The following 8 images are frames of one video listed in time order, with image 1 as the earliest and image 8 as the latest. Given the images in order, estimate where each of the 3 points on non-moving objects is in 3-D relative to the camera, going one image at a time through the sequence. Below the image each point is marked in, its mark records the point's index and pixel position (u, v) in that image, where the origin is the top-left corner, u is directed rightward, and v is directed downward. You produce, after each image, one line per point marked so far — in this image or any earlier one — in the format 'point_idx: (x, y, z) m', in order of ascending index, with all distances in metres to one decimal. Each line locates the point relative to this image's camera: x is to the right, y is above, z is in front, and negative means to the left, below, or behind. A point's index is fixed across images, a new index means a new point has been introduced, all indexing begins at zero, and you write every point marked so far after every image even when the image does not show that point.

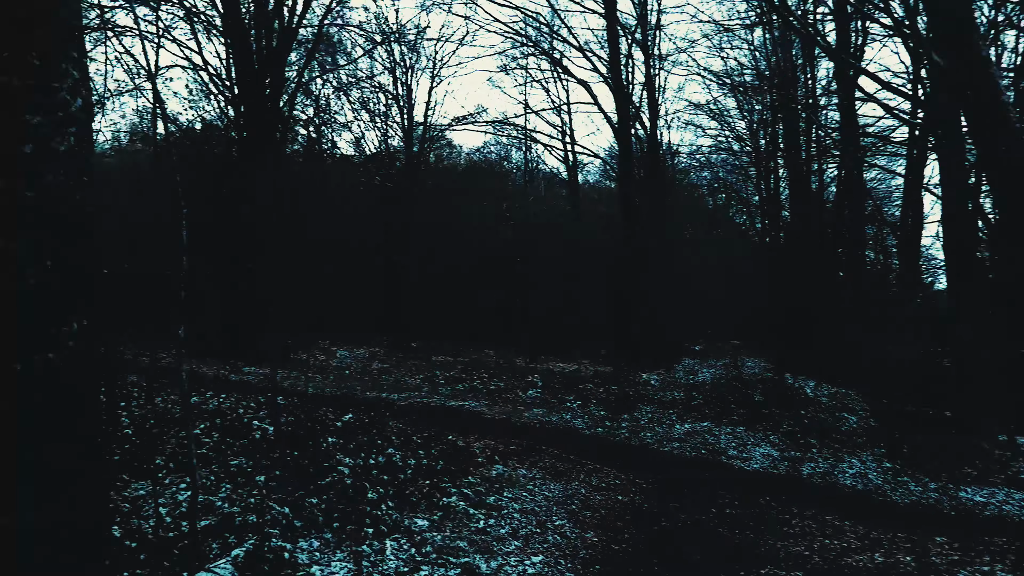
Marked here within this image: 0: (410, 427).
0: (-1.5, -2.1, +12.3) m
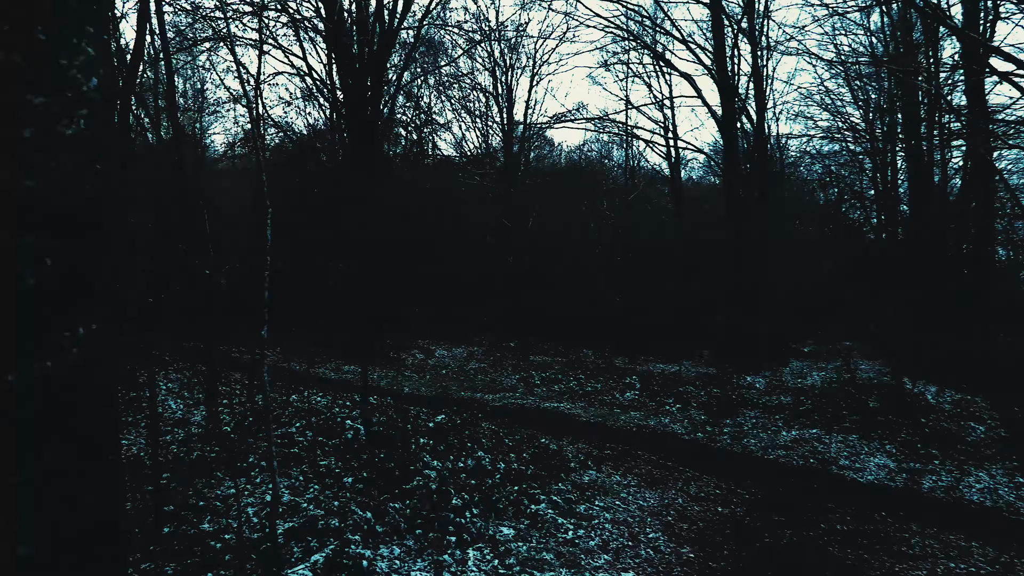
0: (-0.1, -2.1, +12.1) m
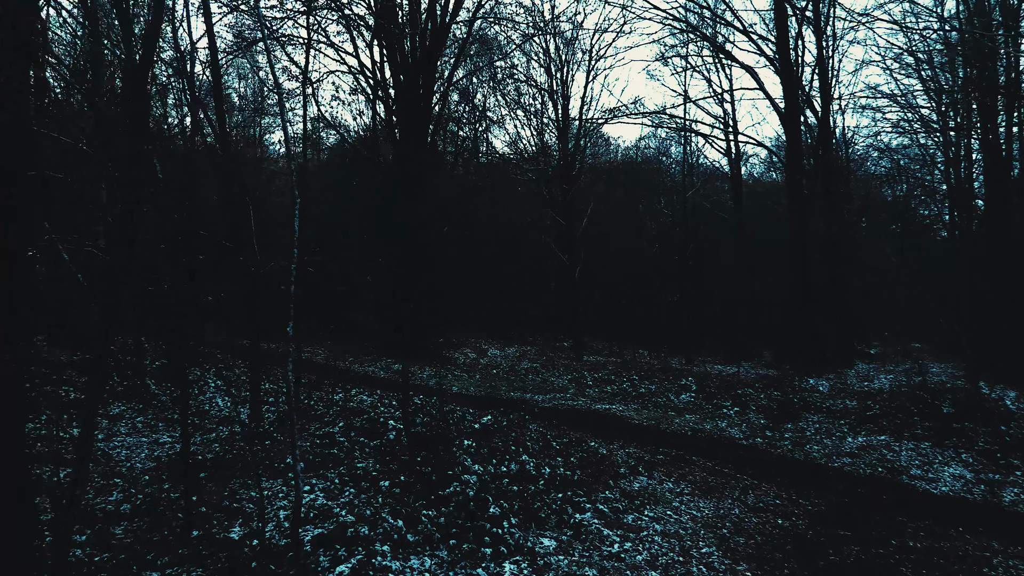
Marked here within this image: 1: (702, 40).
0: (+0.6, -2.1, +11.7) m
1: (+4.7, +6.1, +19.9) m
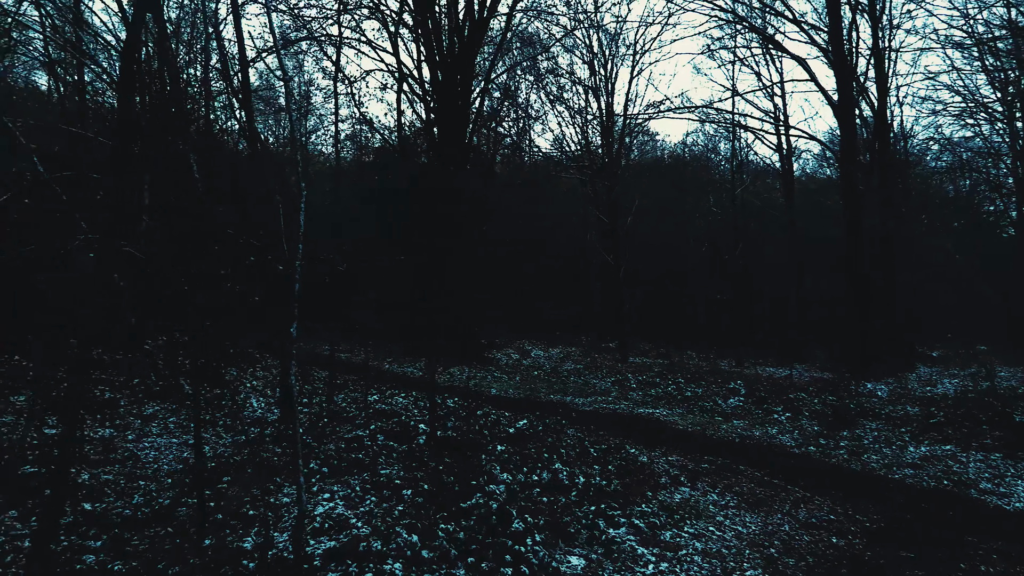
0: (+1.1, -2.1, +11.2) m
1: (+5.7, +6.1, +19.1) m
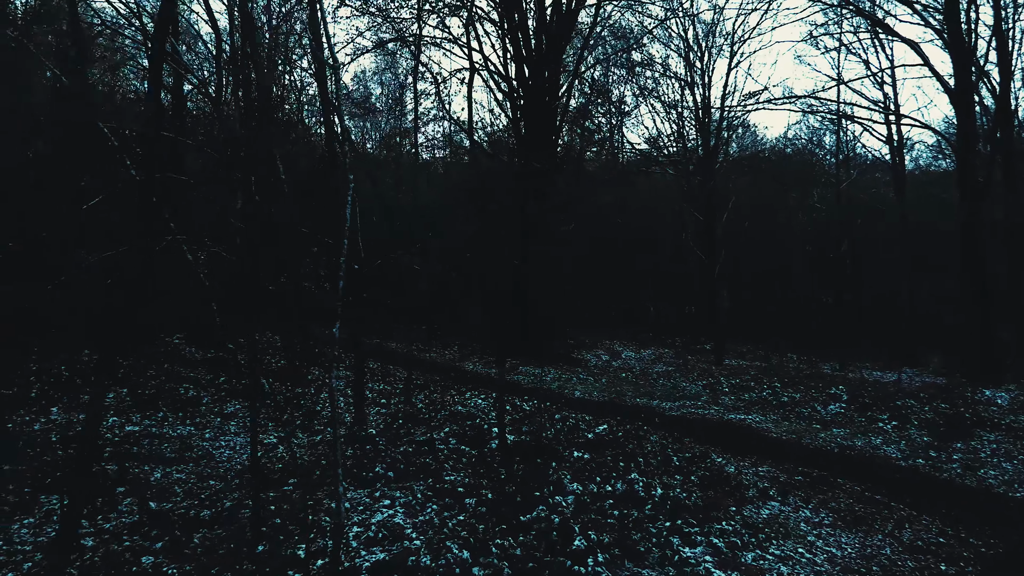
0: (+2.1, -2.0, +10.5) m
1: (+7.6, +6.1, +17.9) m
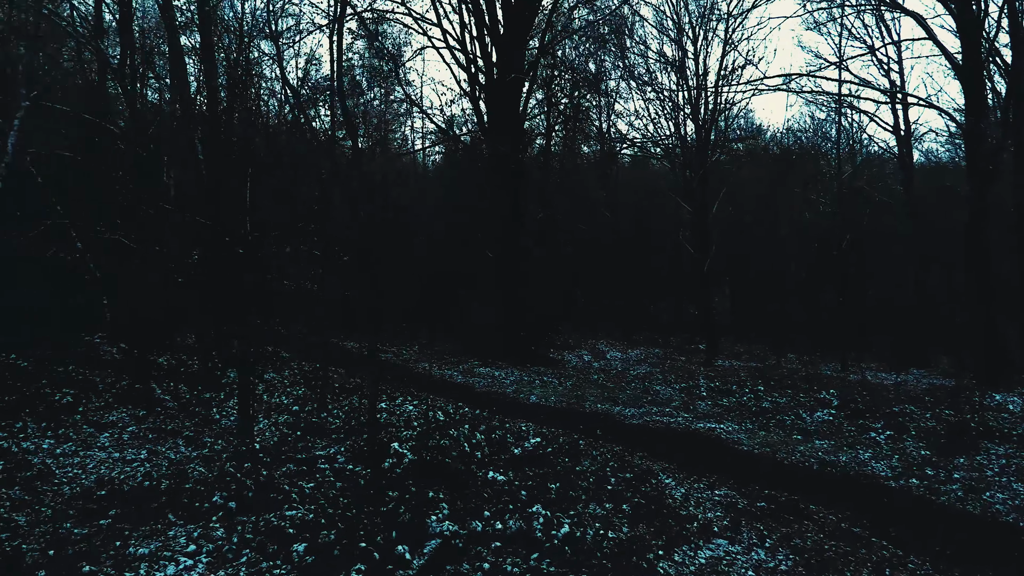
0: (+1.1, -1.9, +8.8) m
1: (+6.7, +6.3, +16.1) m
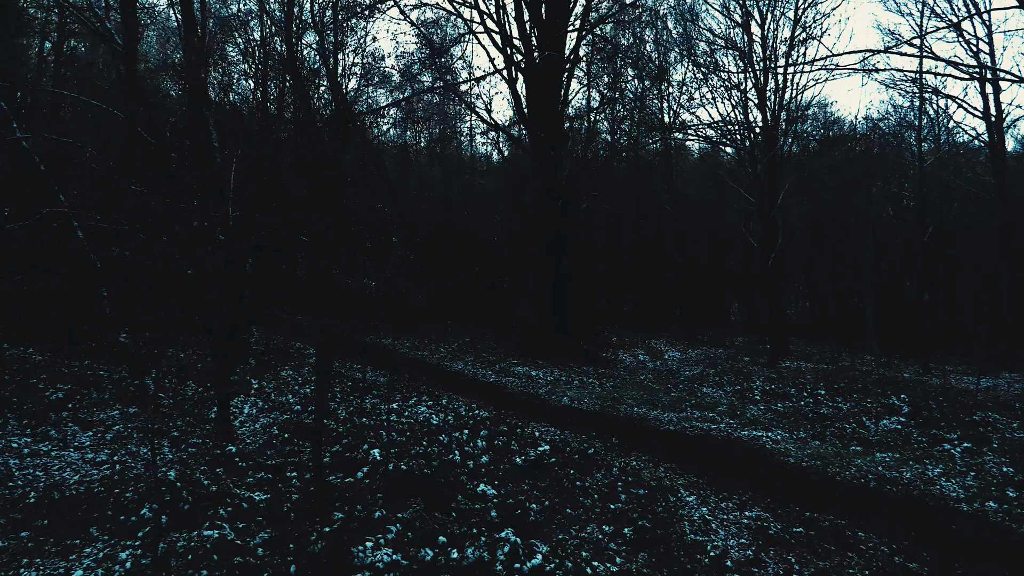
0: (+1.1, -1.8, +7.7) m
1: (+7.3, +6.4, +14.5) m
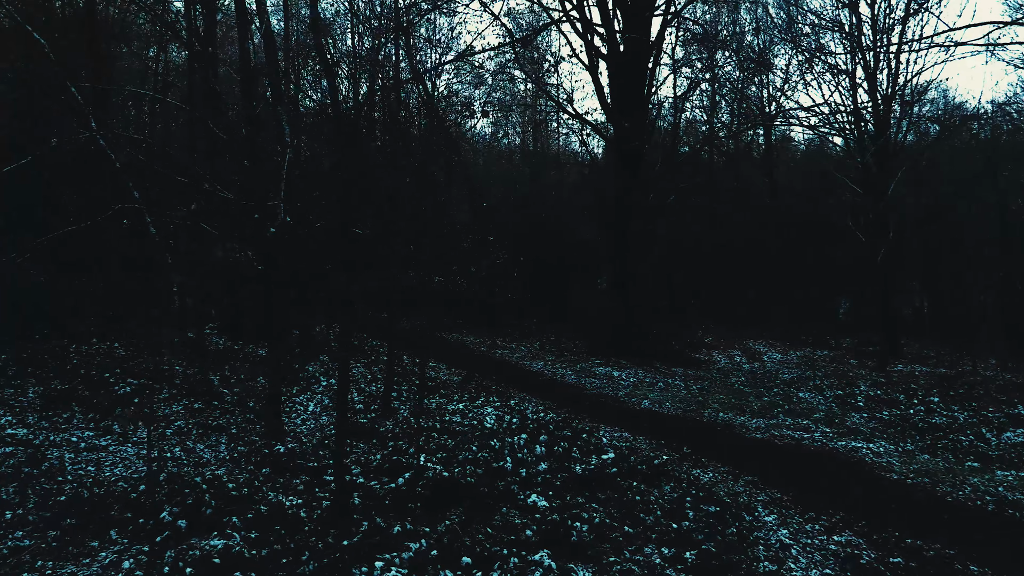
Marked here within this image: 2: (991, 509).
0: (+1.6, -1.7, +6.9) m
1: (+8.6, +6.4, +12.8) m
2: (+4.2, -1.9, +7.0) m
